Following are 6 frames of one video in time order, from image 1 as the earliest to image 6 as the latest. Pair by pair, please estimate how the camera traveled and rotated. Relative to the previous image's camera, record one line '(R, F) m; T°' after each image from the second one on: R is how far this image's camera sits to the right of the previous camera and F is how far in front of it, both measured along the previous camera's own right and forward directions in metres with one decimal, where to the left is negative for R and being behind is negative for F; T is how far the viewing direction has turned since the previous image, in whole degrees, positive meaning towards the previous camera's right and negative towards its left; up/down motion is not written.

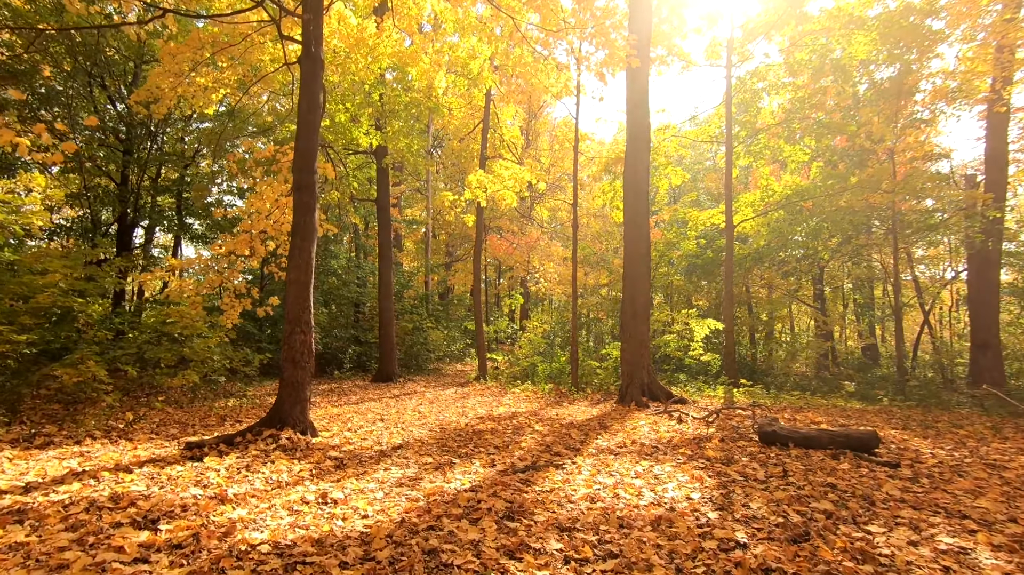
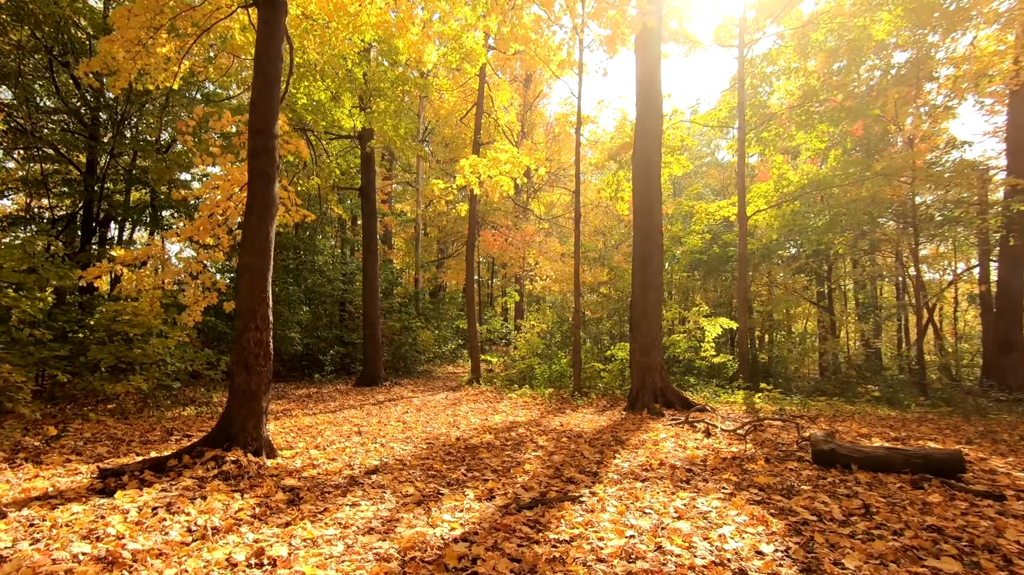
(-0.1, +0.9) m; +1°
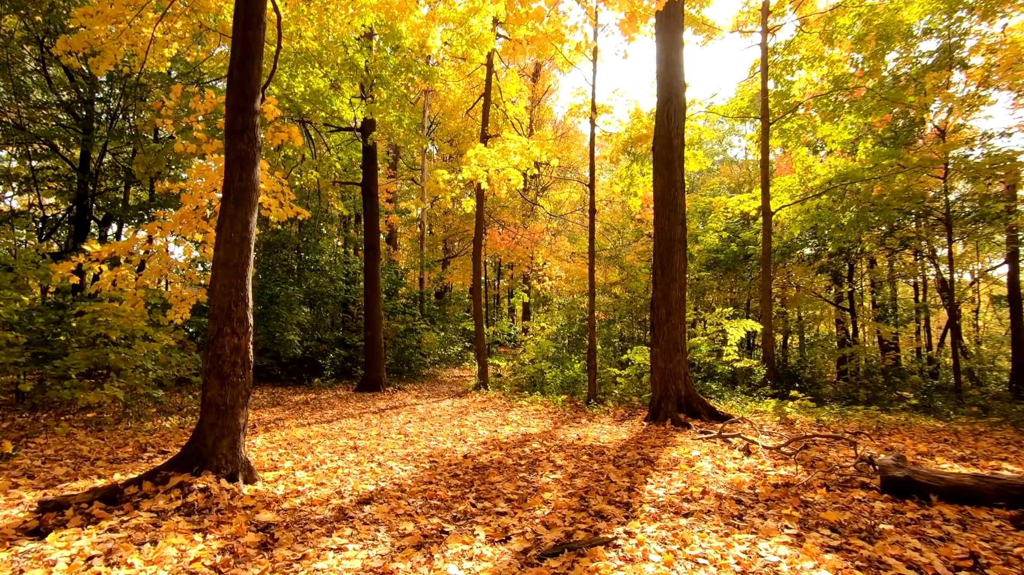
(-0.1, +0.6) m; -1°
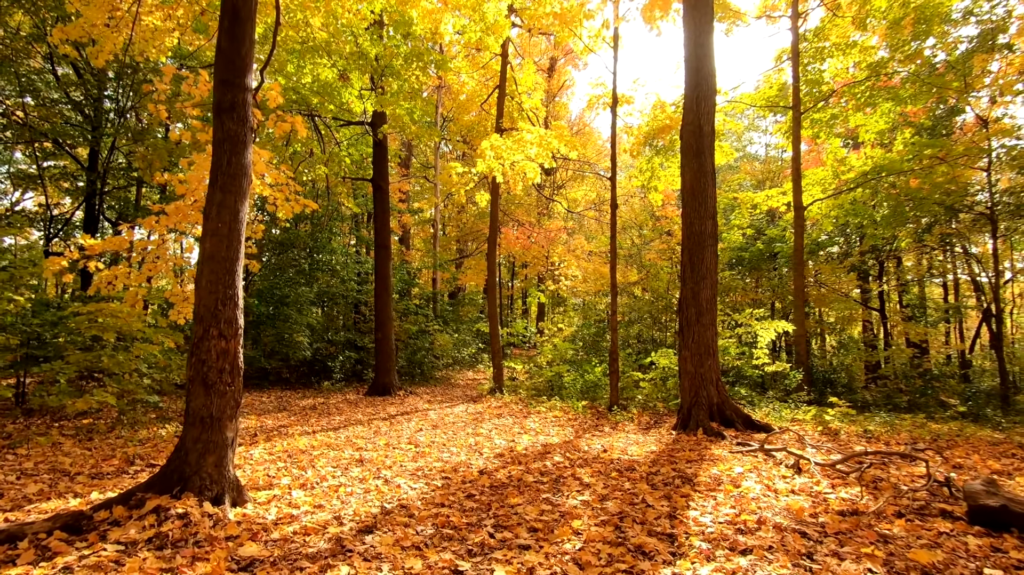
(-0.1, +0.5) m; -1°
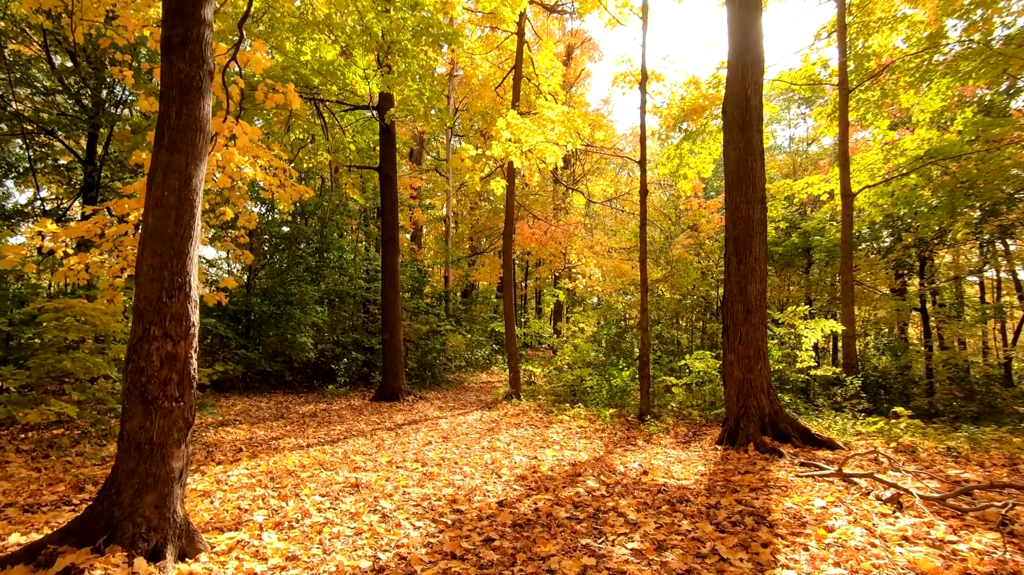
(-0.1, +0.8) m; -1°
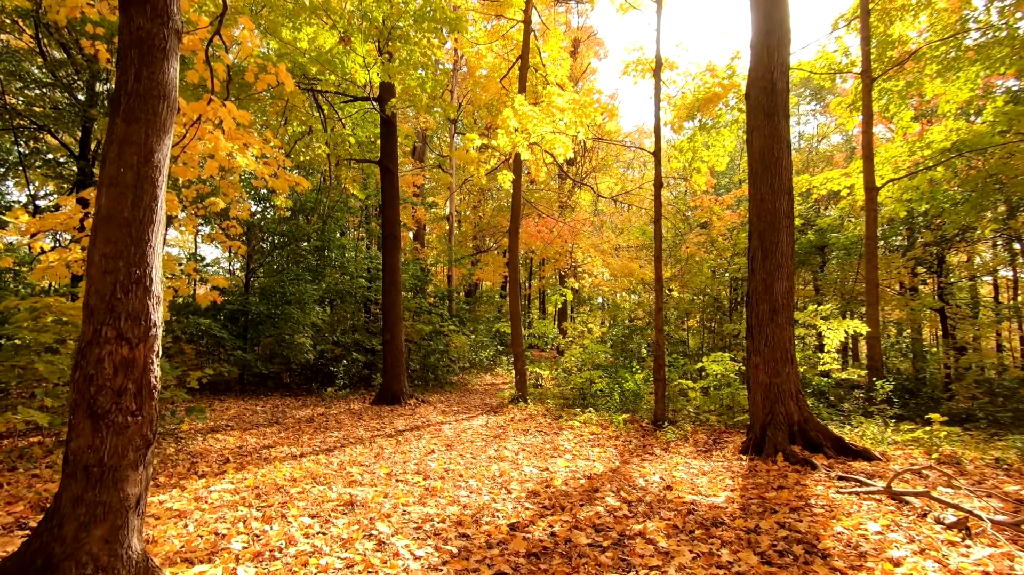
(-0.1, +0.4) m; 0°
